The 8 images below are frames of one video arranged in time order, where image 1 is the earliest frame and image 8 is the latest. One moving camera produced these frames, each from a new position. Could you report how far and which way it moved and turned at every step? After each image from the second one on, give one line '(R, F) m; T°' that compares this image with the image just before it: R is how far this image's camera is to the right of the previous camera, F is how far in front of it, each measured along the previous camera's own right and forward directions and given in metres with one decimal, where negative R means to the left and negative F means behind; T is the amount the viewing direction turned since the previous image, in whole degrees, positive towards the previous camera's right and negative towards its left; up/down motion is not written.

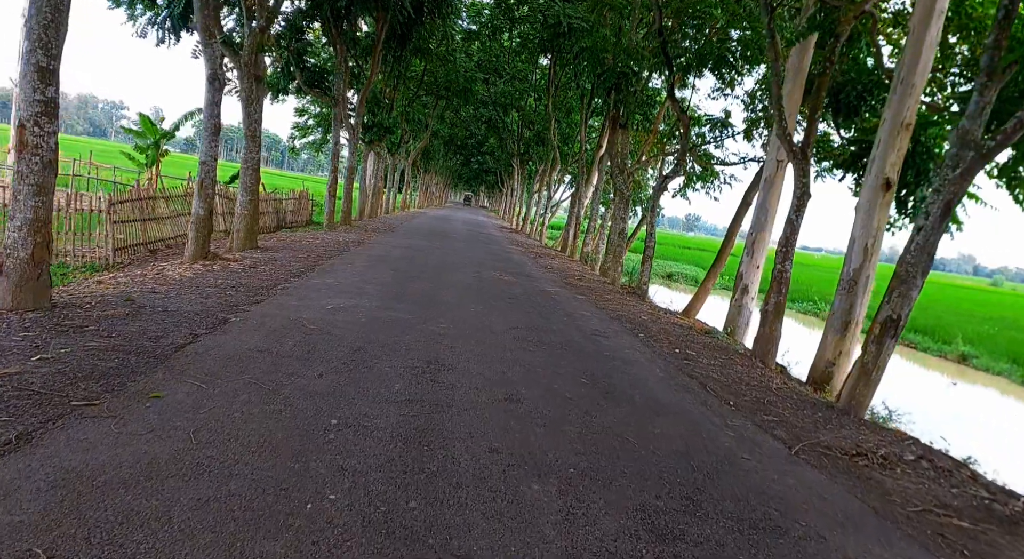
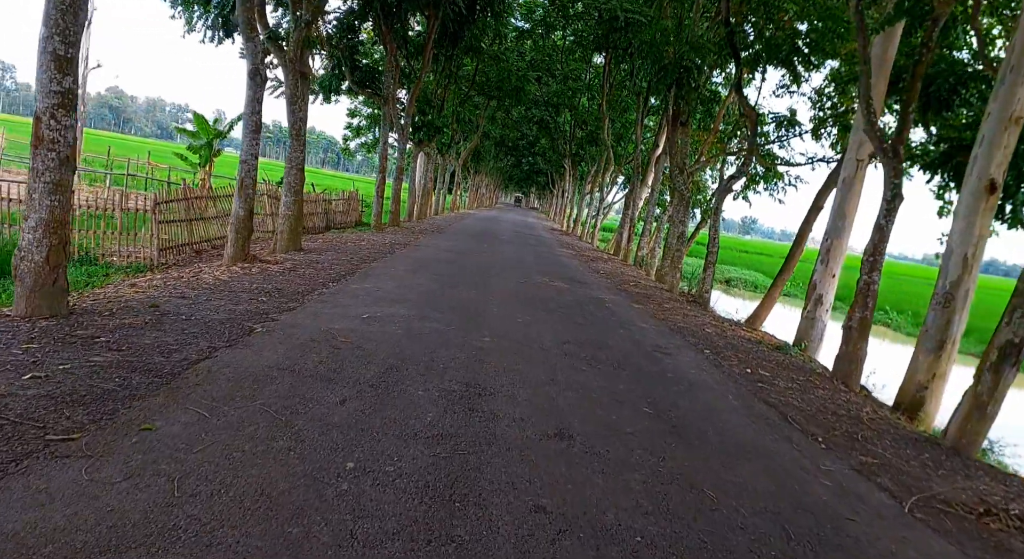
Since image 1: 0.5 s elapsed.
(0.0, +0.6) m; -5°
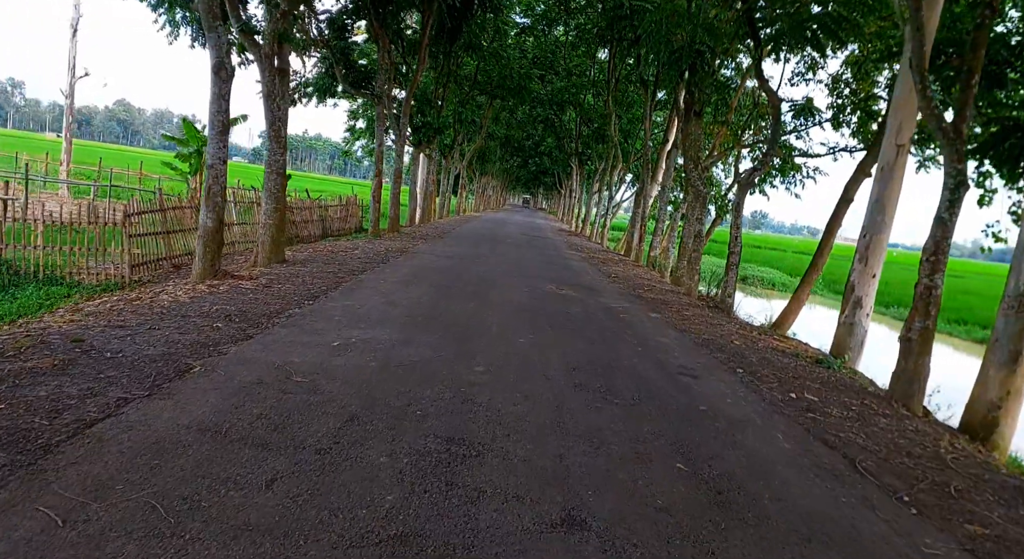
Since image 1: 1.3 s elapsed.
(+0.1, +1.0) m; -1°
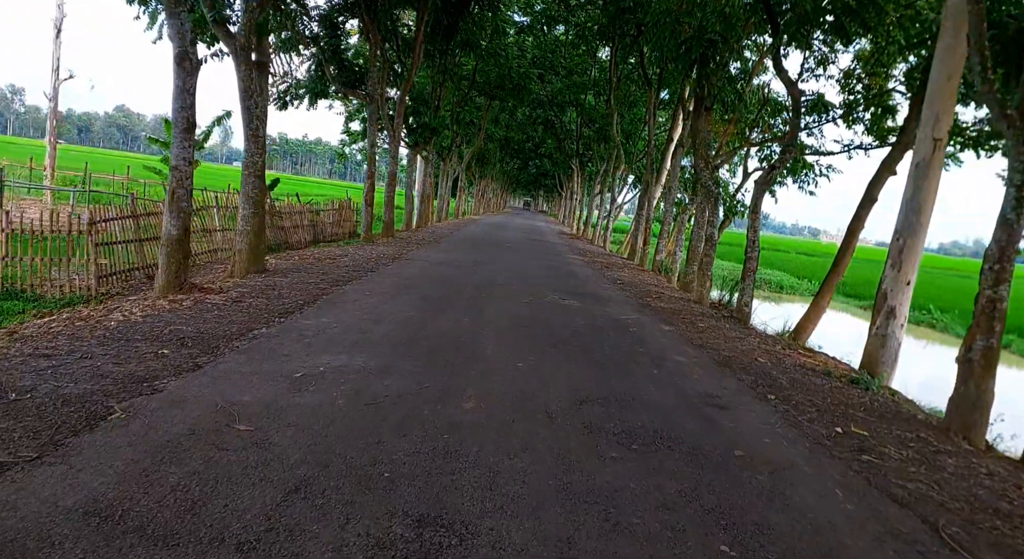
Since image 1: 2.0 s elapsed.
(0.0, +0.8) m; 0°
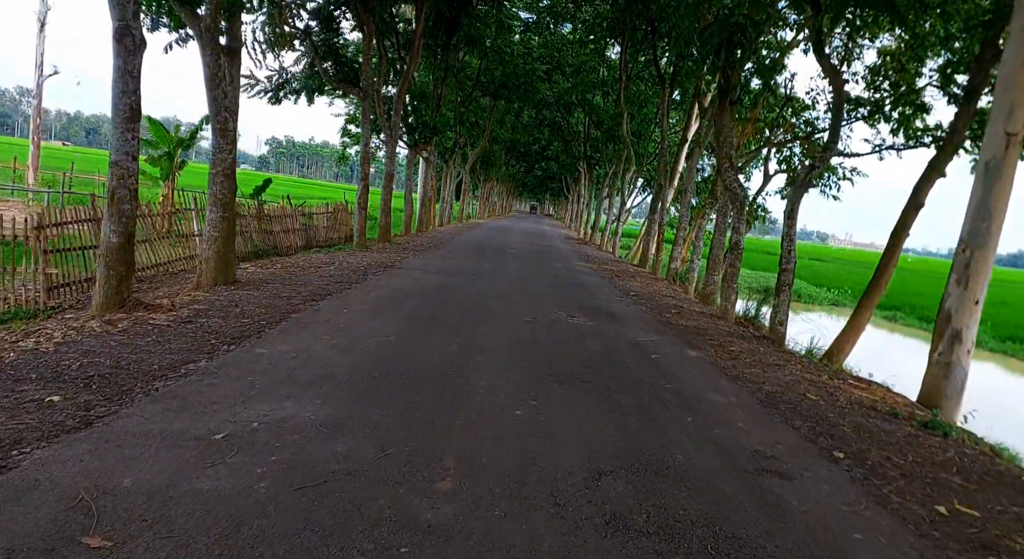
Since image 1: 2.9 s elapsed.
(+0.1, +1.1) m; -1°
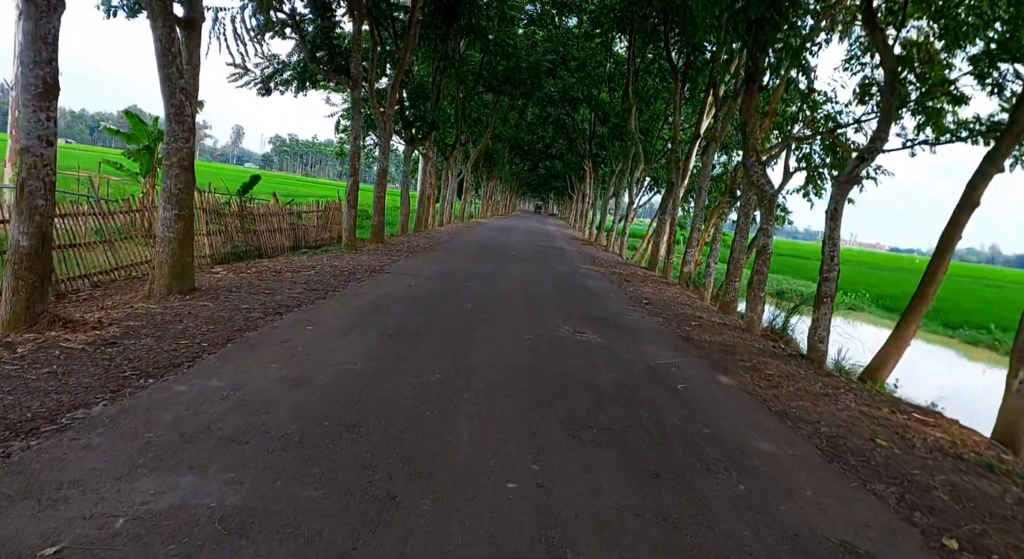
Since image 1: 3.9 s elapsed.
(+0.1, +1.1) m; 0°
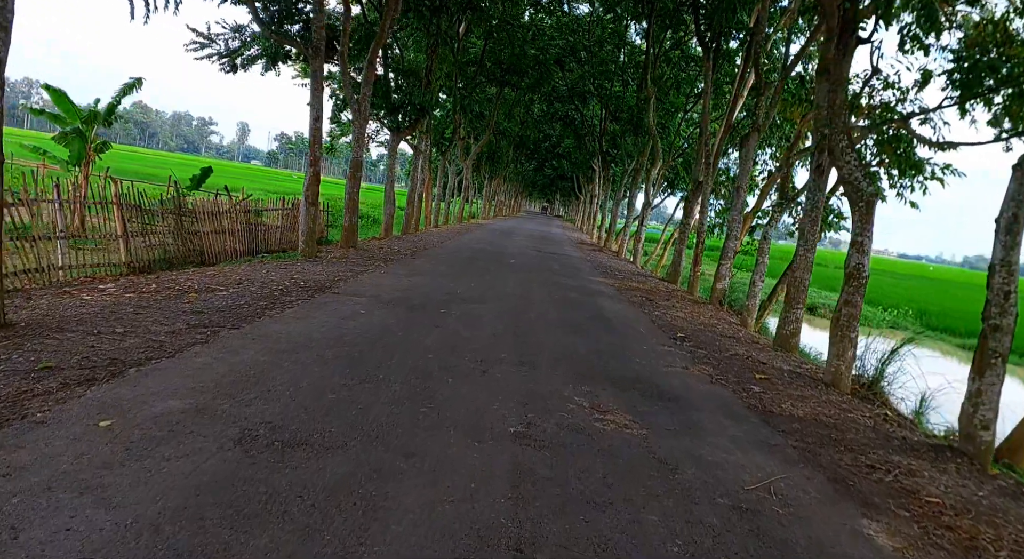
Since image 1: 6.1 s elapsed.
(+0.2, +2.6) m; -1°
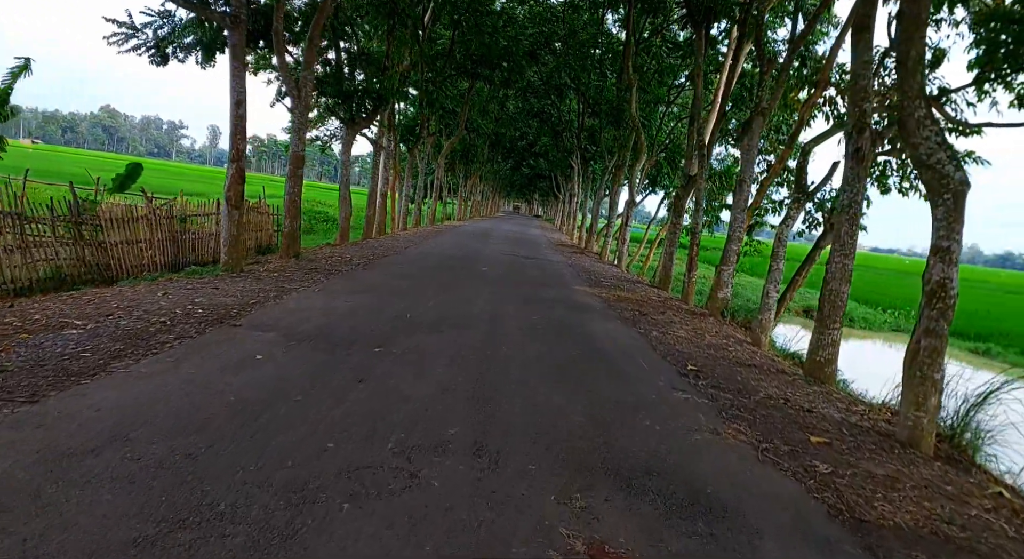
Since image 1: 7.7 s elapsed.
(+0.2, +1.8) m; +2°
